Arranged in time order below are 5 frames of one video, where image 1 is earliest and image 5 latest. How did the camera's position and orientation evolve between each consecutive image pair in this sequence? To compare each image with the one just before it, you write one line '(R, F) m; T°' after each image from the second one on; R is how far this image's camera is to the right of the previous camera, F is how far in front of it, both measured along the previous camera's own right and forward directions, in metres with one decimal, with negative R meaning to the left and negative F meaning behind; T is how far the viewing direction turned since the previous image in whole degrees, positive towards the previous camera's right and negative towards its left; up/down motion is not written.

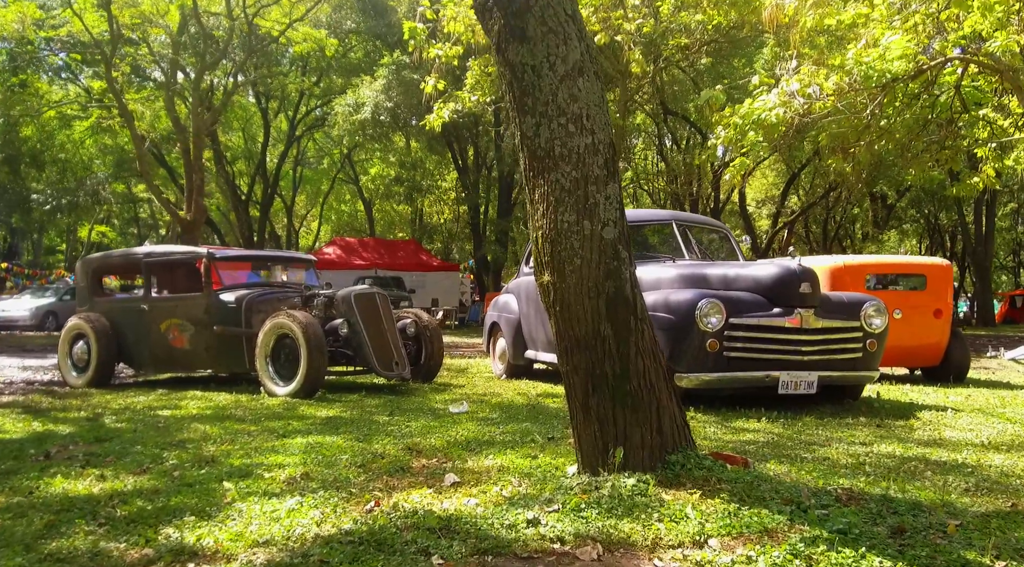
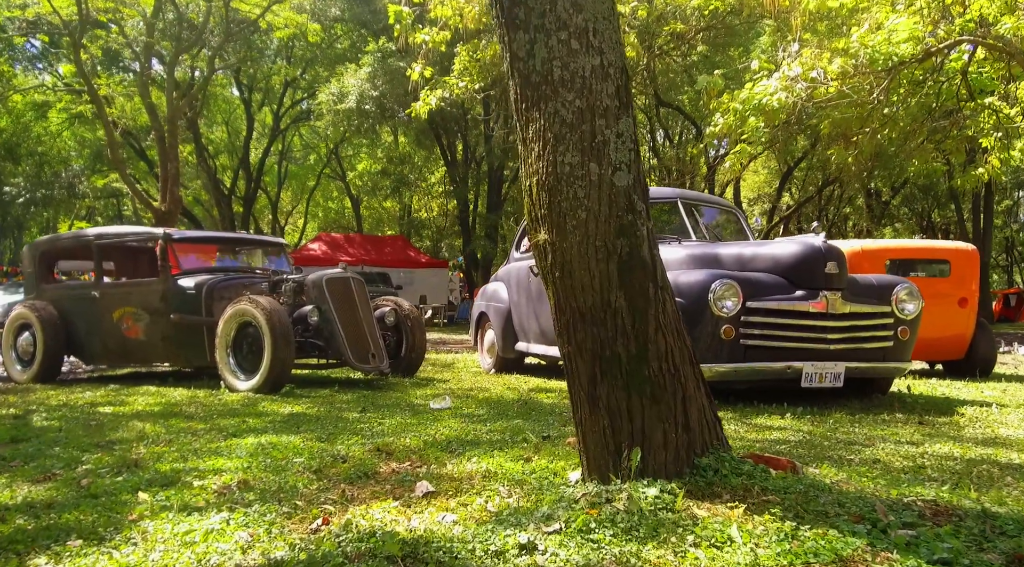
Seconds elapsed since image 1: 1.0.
(0.0, +0.9) m; +1°
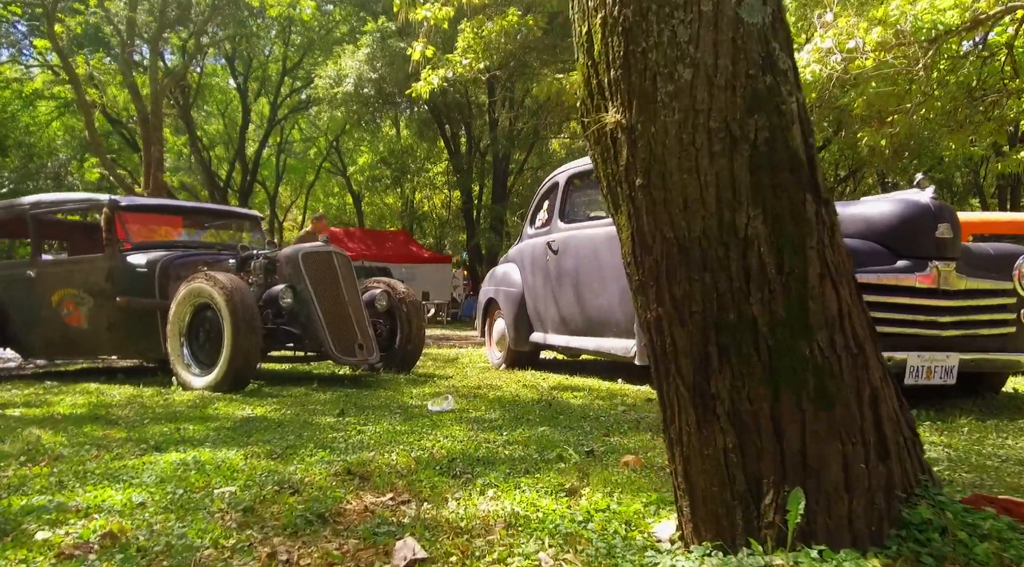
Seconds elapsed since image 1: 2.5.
(-0.1, +1.5) m; 0°
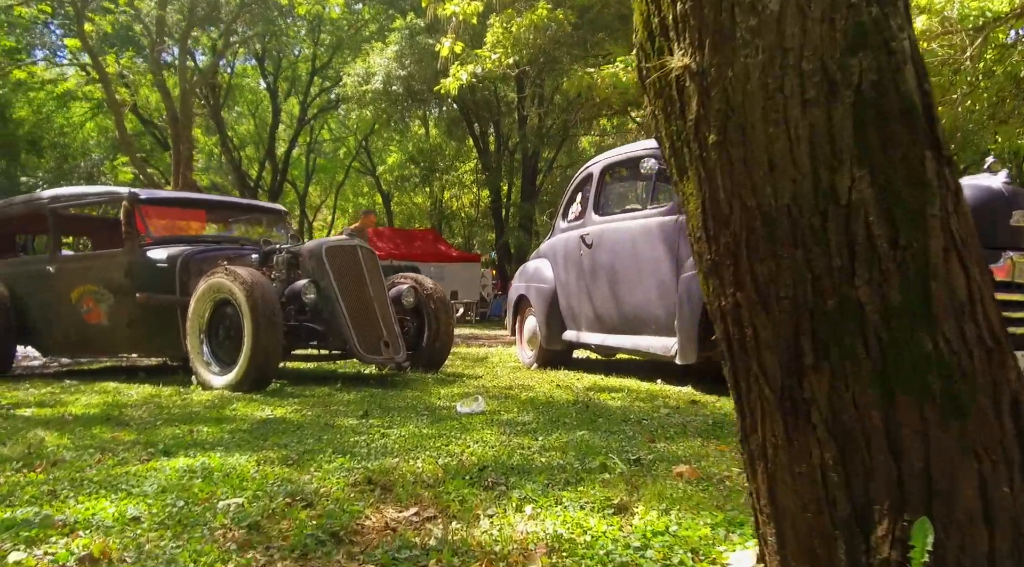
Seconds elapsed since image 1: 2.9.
(0.0, +0.4) m; -2°
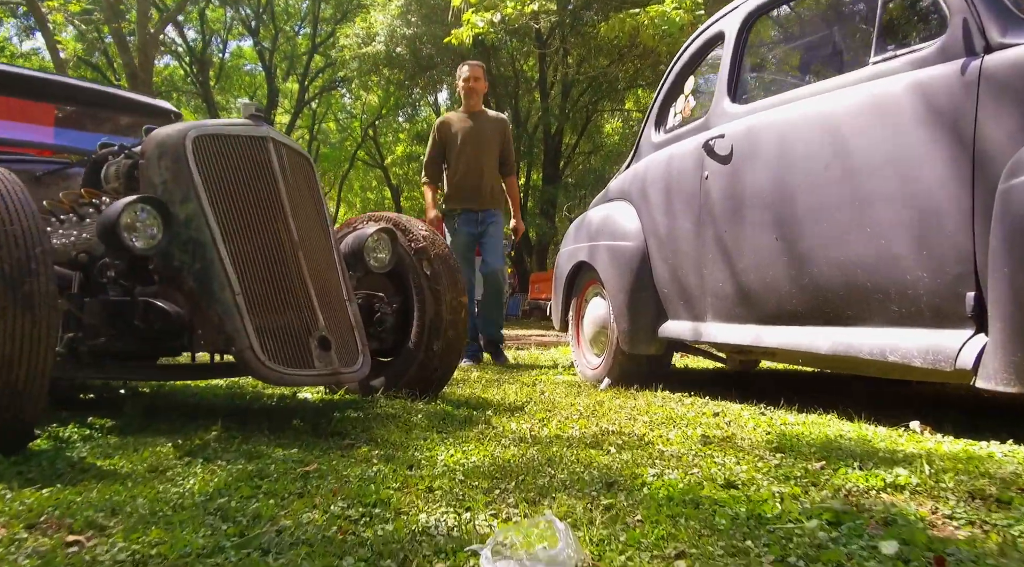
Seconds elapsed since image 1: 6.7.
(-0.2, +3.8) m; -1°
